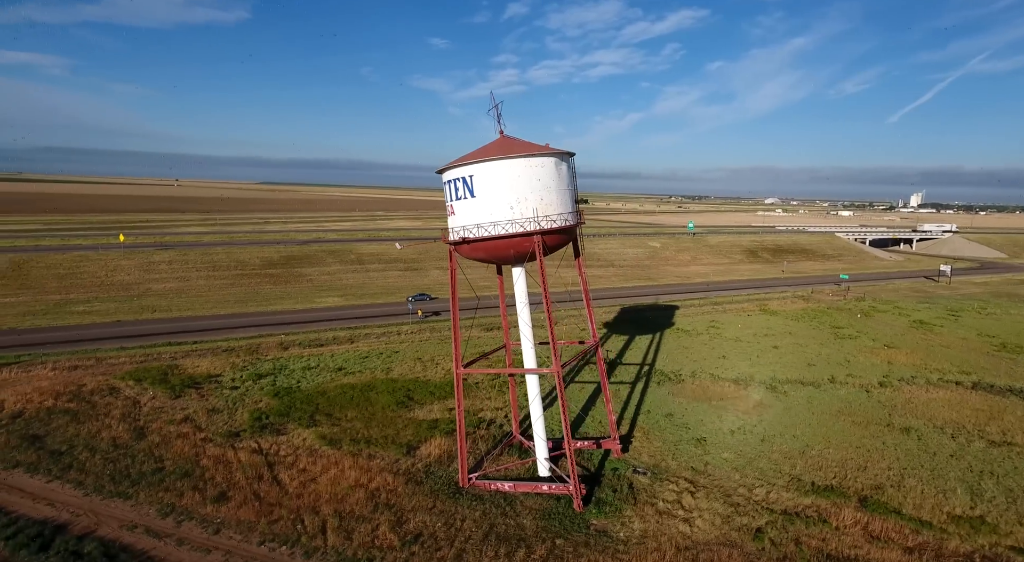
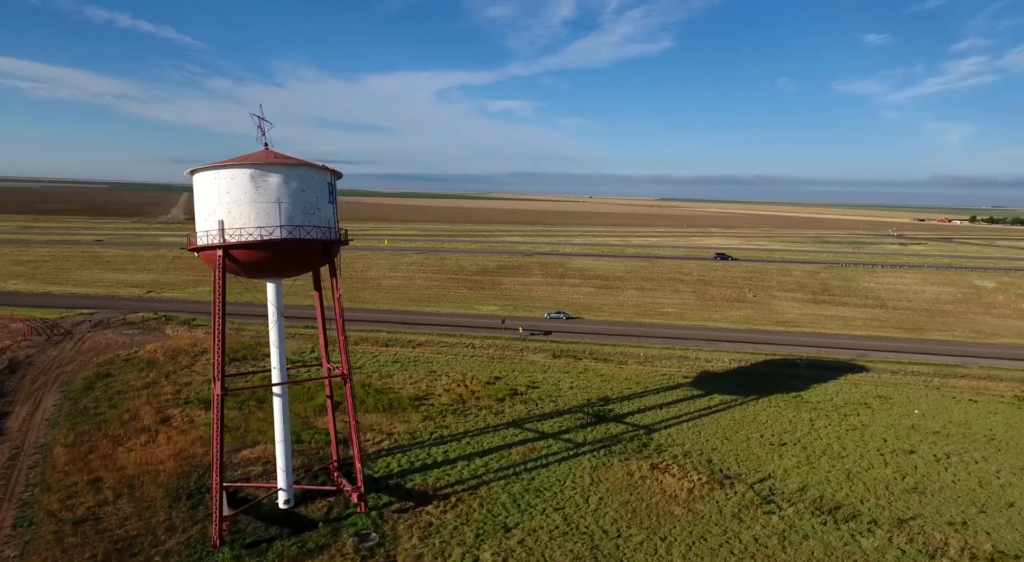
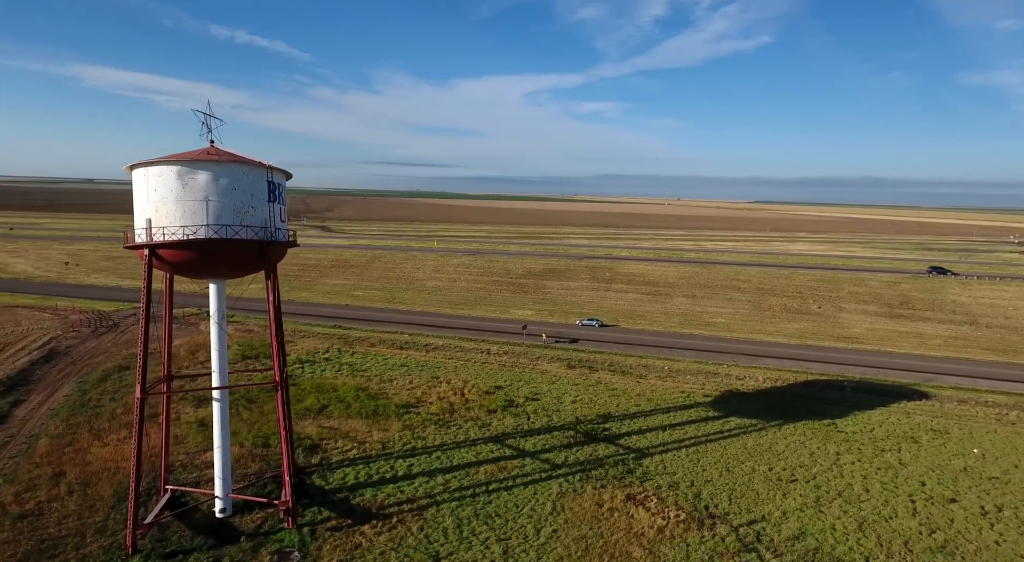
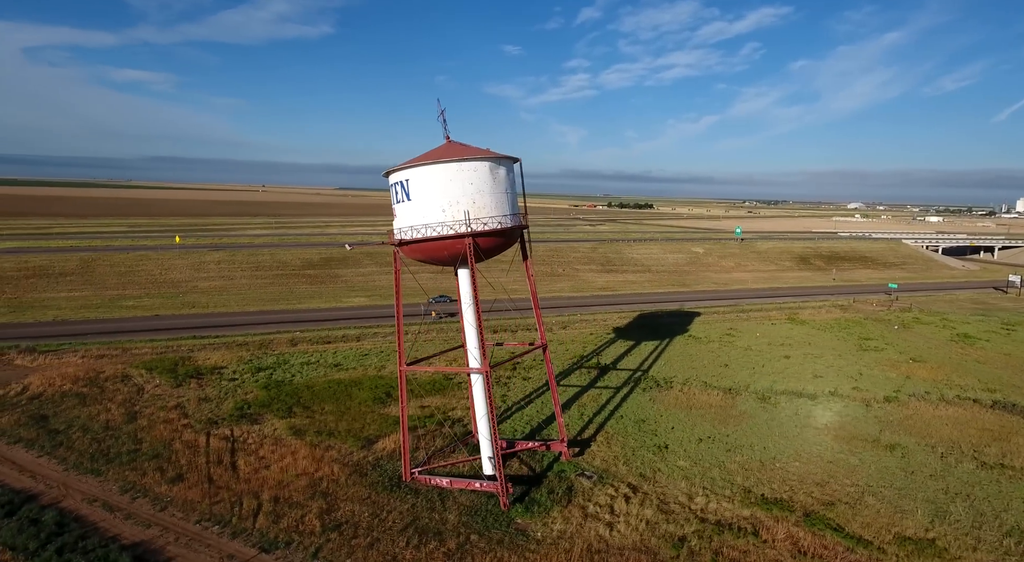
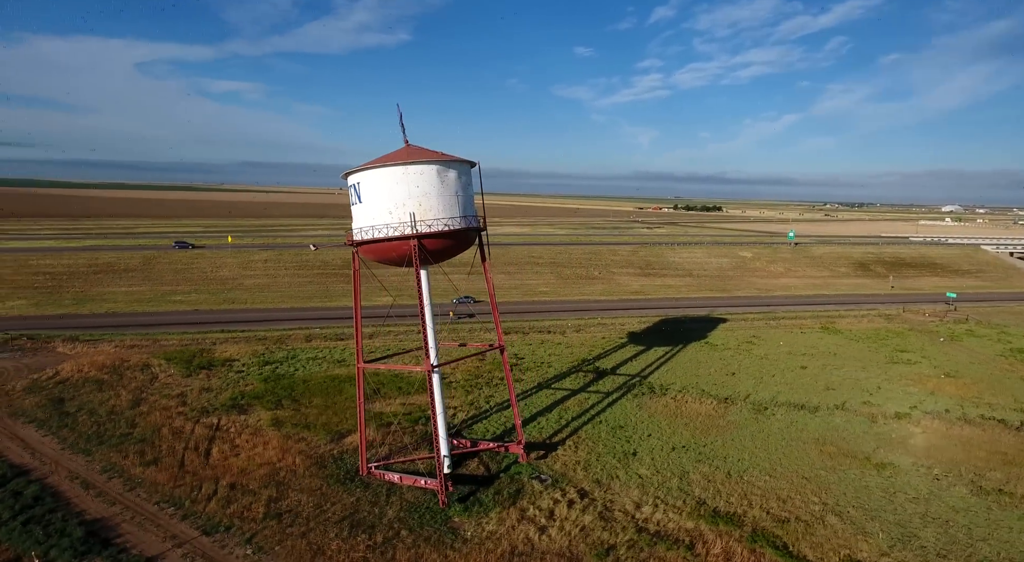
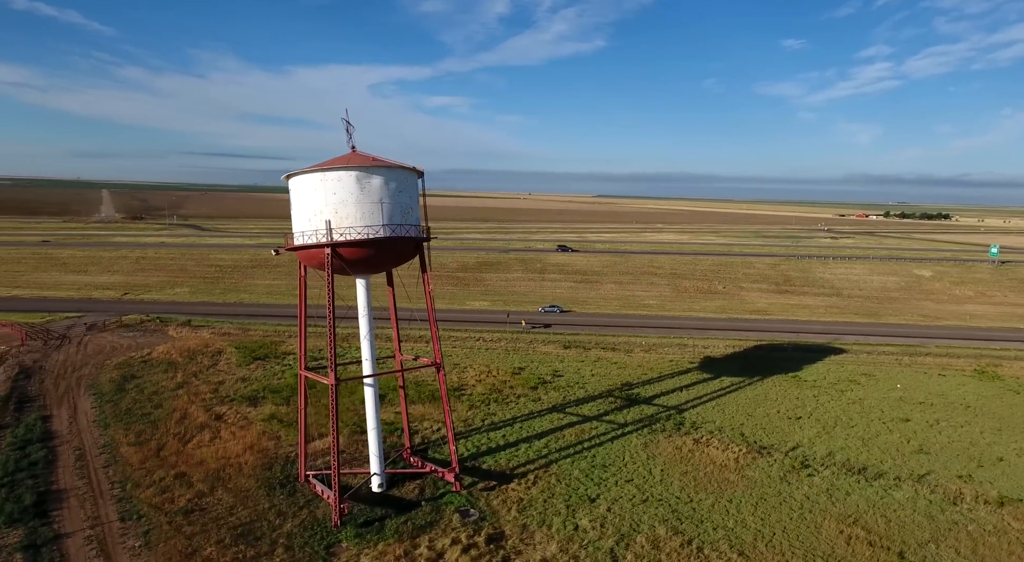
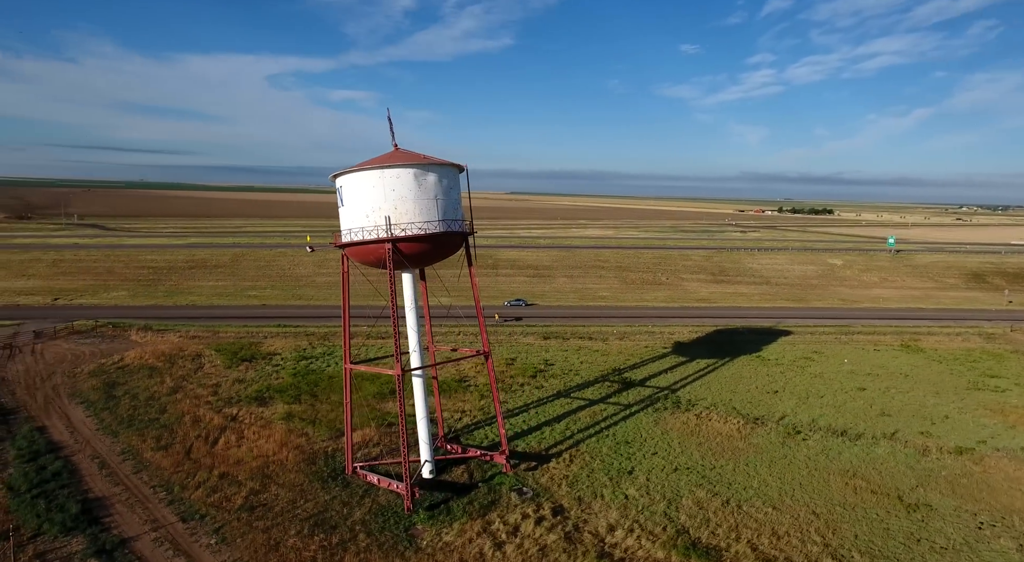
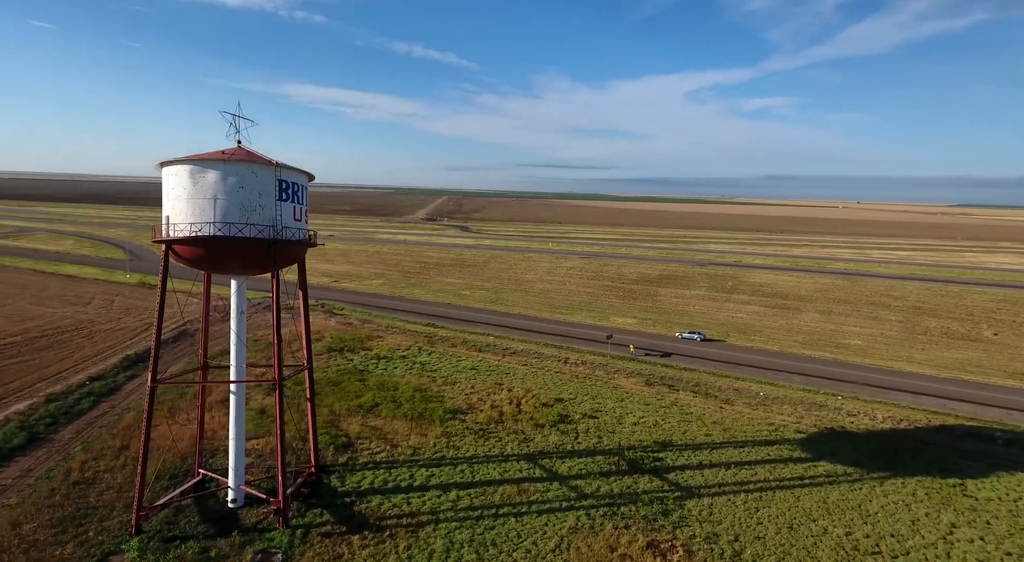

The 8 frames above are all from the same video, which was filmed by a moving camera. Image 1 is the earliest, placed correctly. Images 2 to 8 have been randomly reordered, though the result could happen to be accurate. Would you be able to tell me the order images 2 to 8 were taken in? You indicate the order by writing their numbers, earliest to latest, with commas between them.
4, 5, 7, 6, 2, 3, 8
